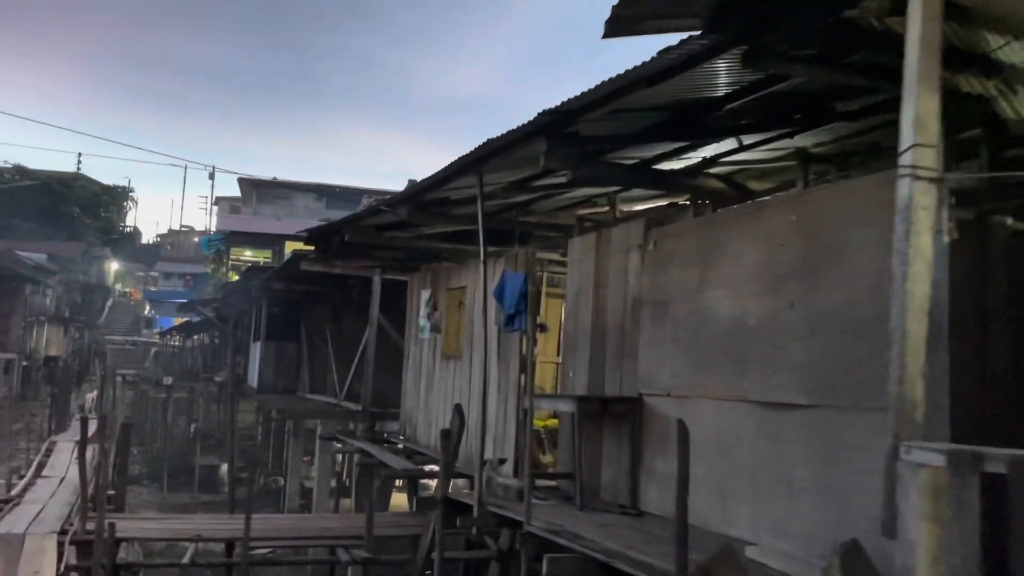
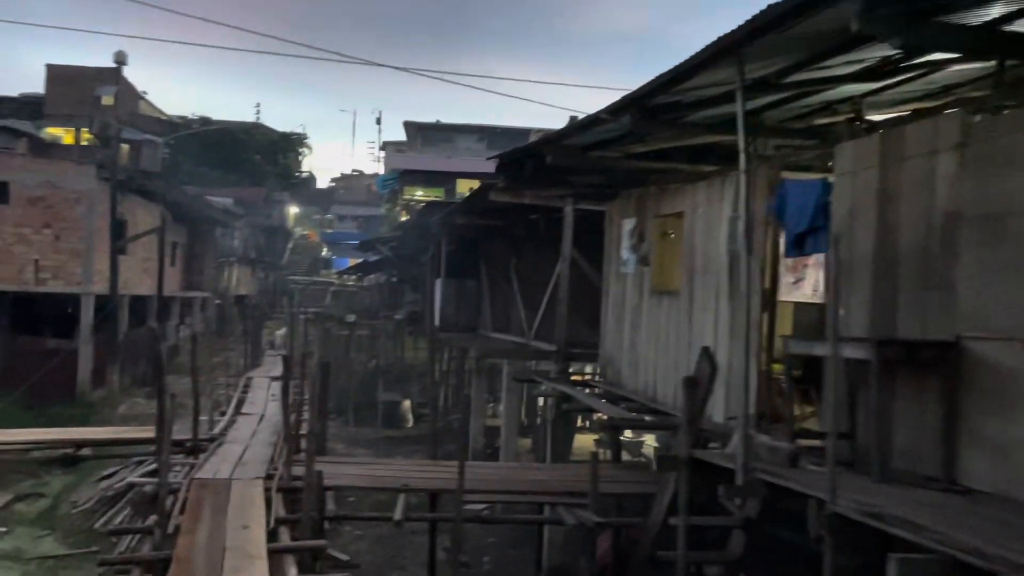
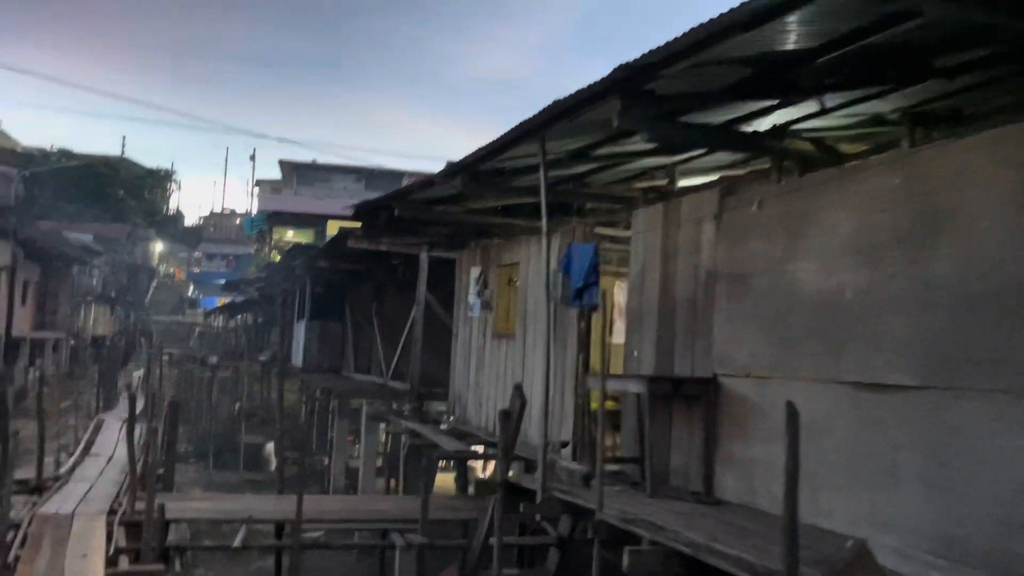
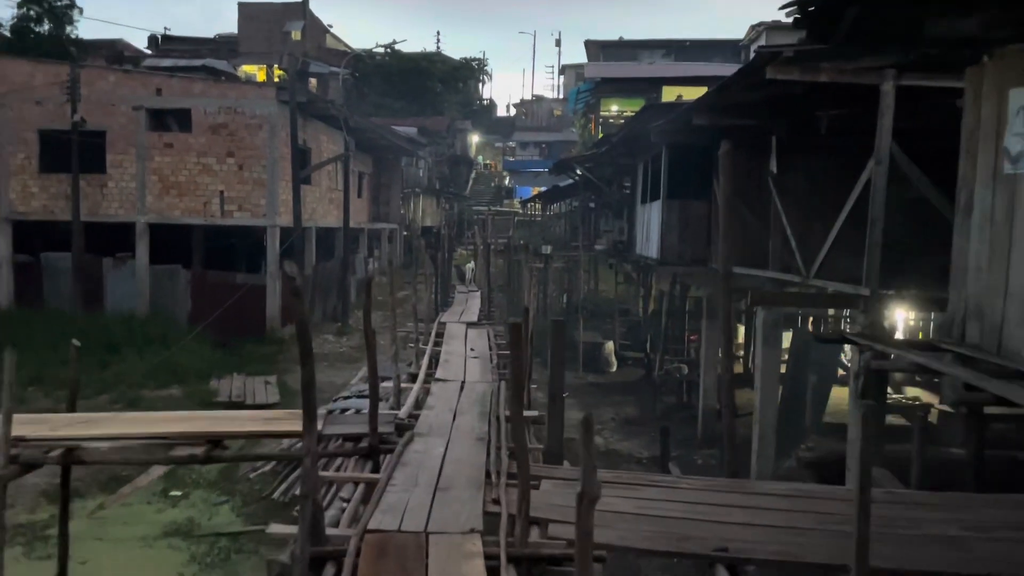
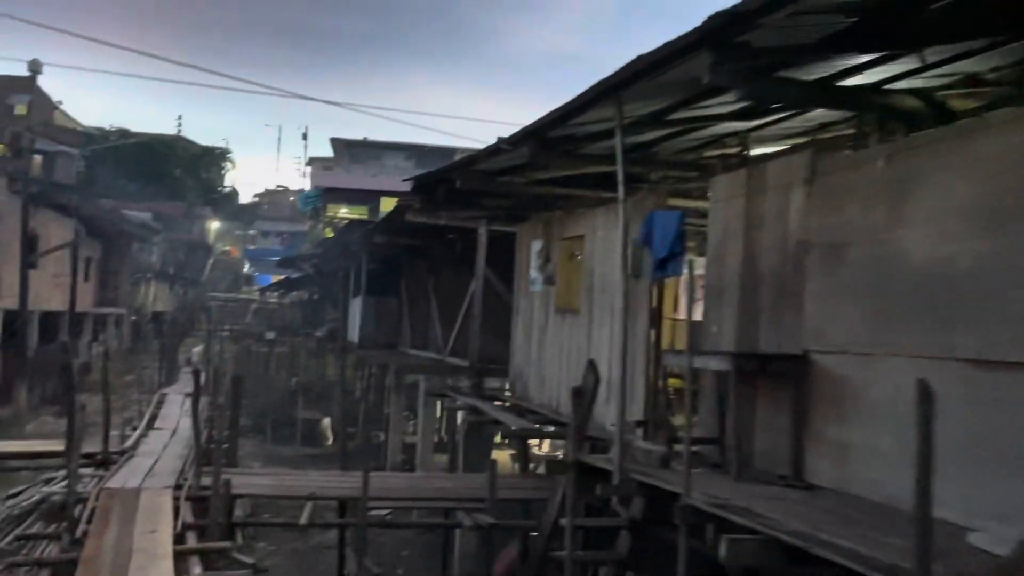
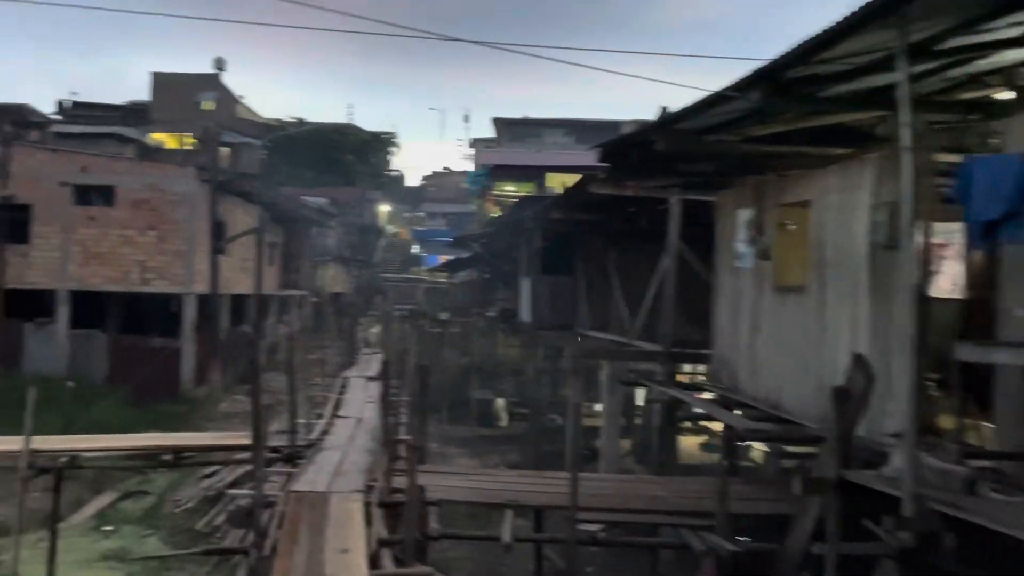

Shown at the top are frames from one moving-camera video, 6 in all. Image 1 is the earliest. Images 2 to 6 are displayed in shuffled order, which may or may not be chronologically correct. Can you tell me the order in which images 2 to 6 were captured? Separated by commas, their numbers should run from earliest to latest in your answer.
3, 5, 2, 6, 4
